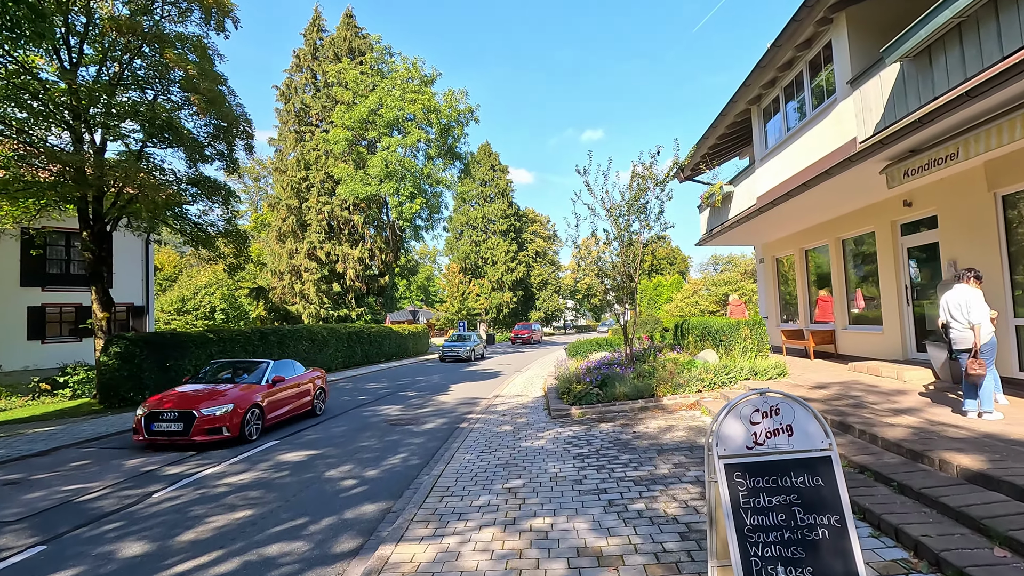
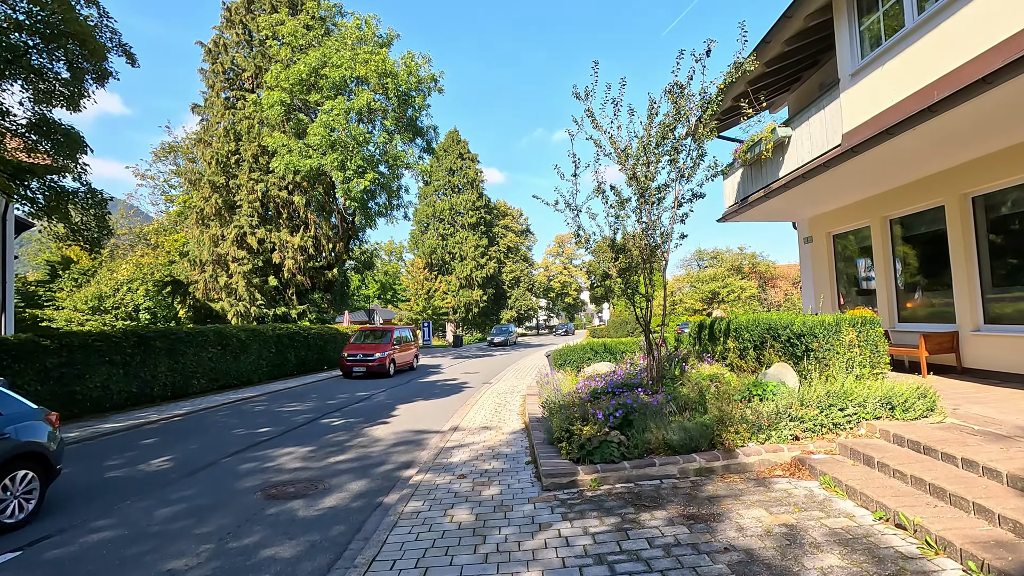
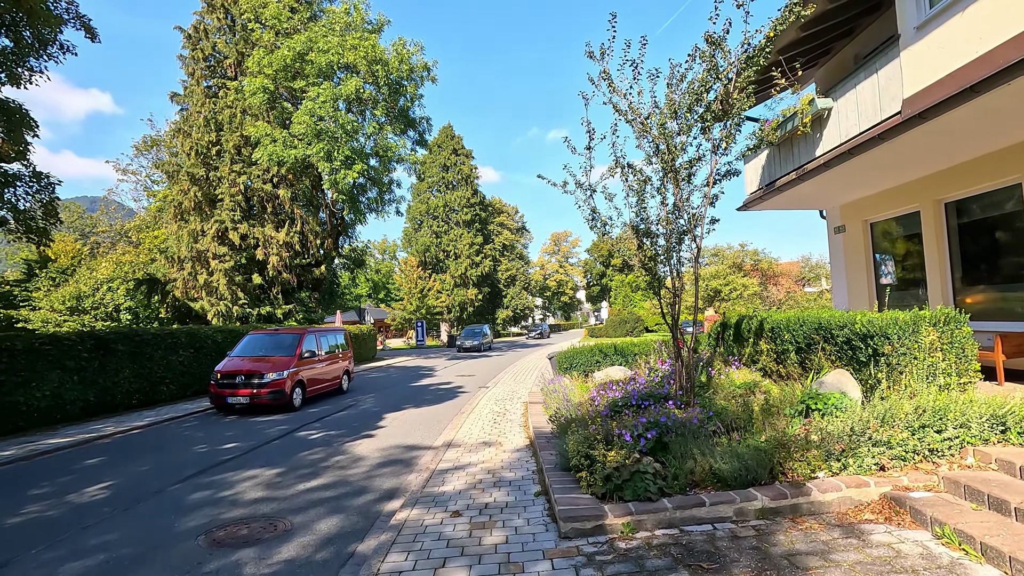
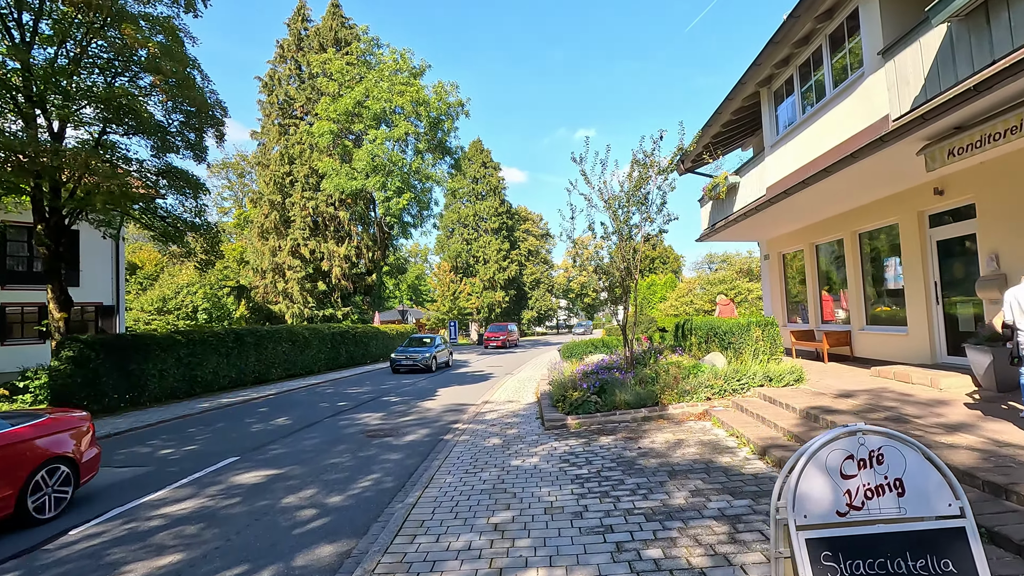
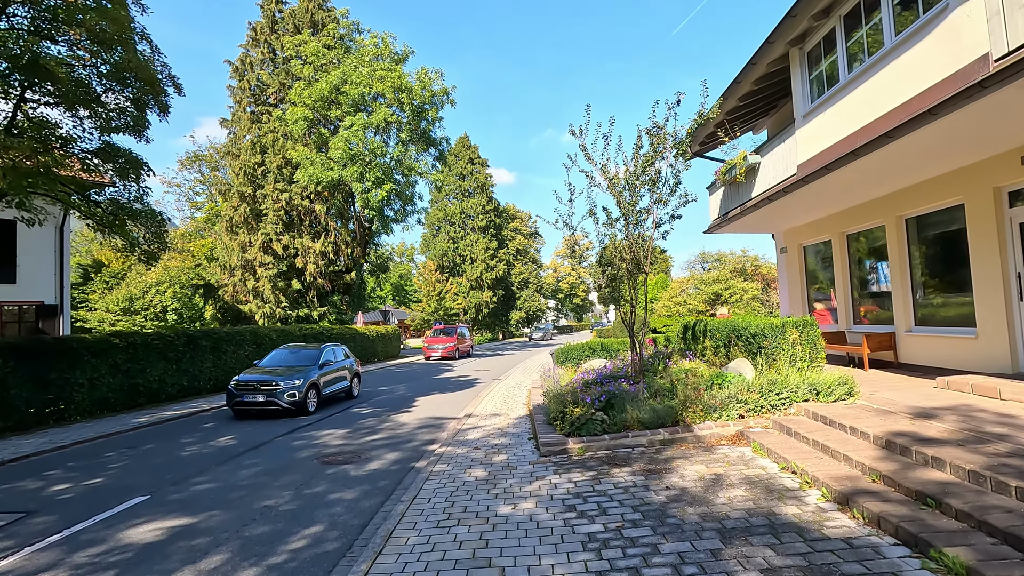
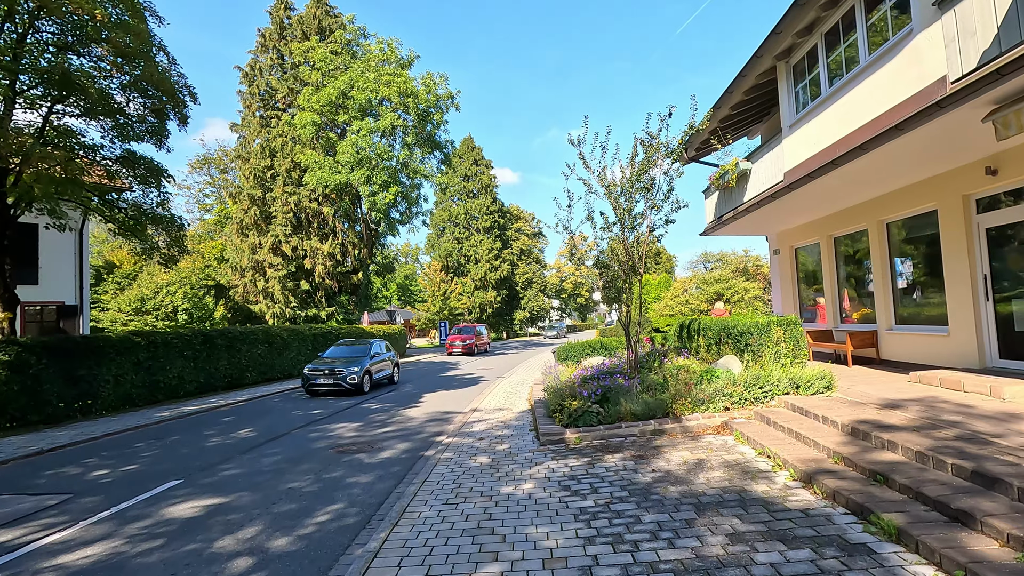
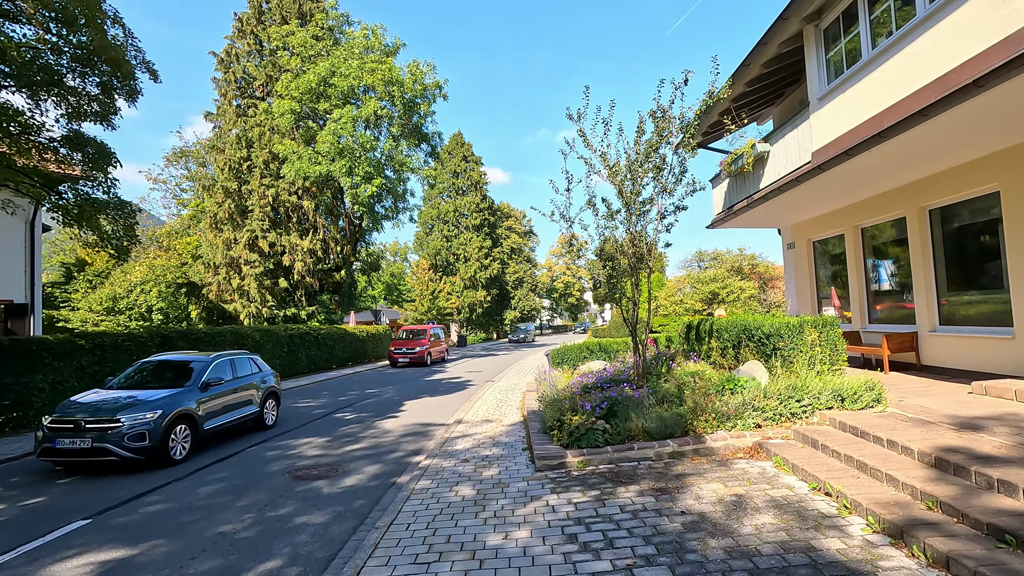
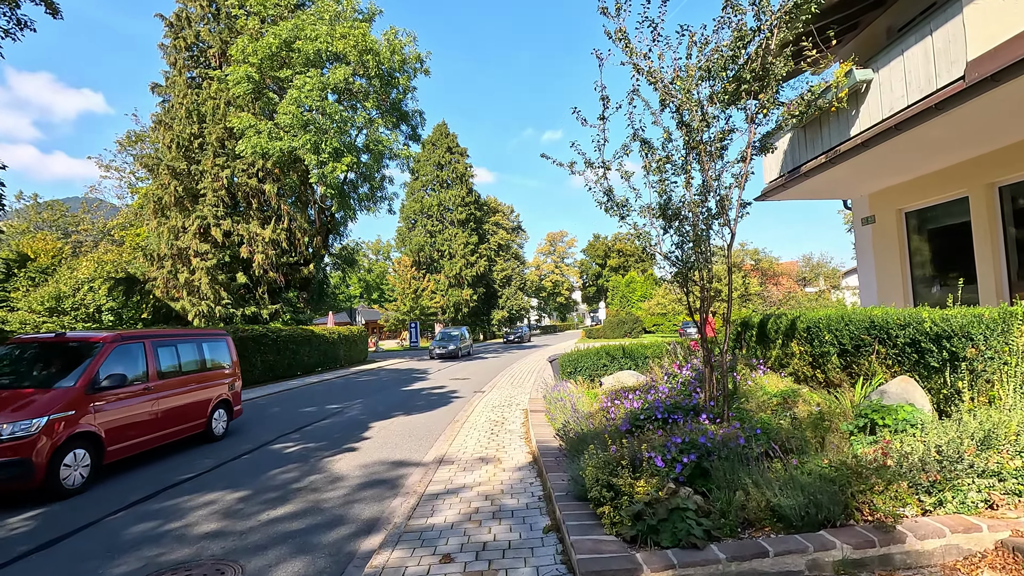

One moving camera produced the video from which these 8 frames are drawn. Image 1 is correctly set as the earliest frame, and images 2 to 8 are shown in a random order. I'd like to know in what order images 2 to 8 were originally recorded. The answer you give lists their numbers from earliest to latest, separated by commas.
4, 6, 5, 7, 2, 3, 8
